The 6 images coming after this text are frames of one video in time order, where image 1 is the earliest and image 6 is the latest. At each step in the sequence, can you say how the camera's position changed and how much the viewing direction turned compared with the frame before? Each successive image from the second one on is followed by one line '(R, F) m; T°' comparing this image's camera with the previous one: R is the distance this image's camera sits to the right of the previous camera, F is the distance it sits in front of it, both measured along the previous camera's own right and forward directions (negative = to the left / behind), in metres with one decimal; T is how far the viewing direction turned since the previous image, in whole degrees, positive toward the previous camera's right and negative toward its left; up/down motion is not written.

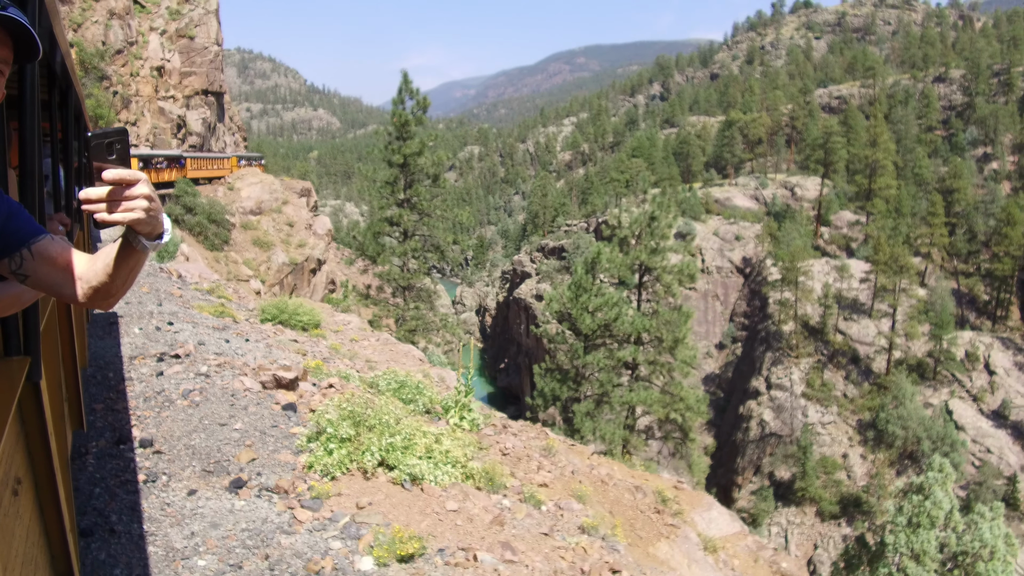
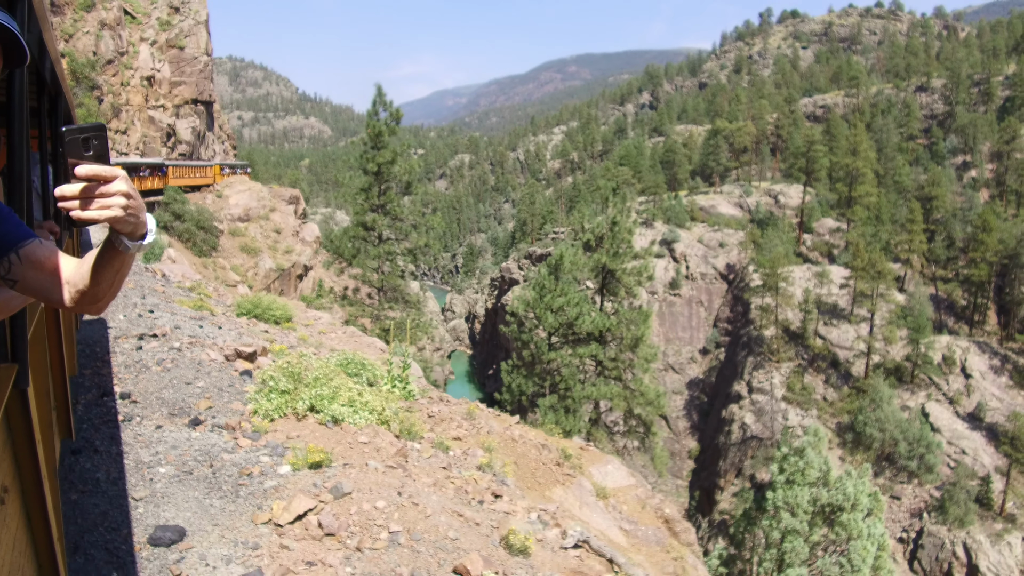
(+0.4, -0.6) m; +1°
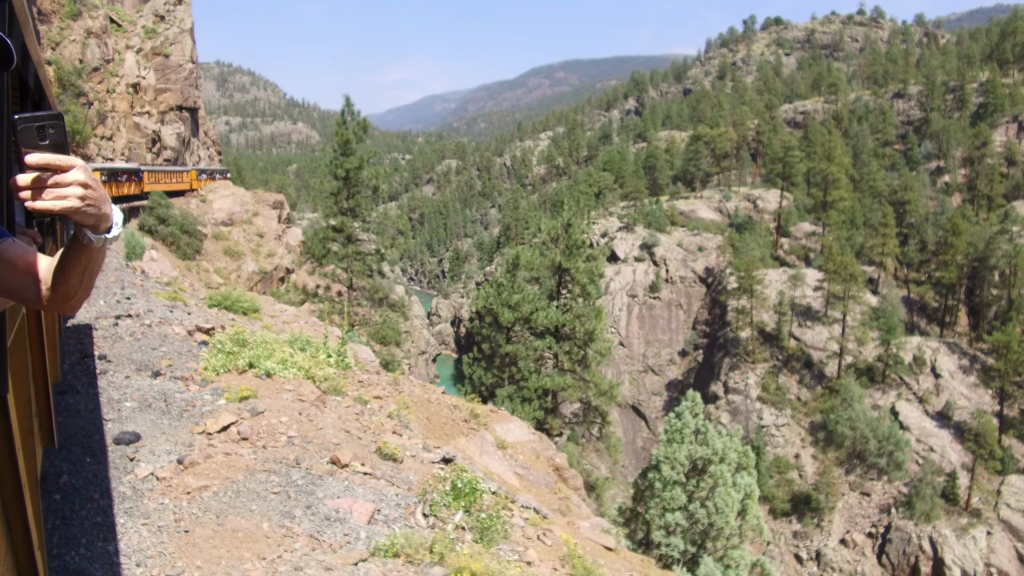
(+0.6, -0.8) m; +1°
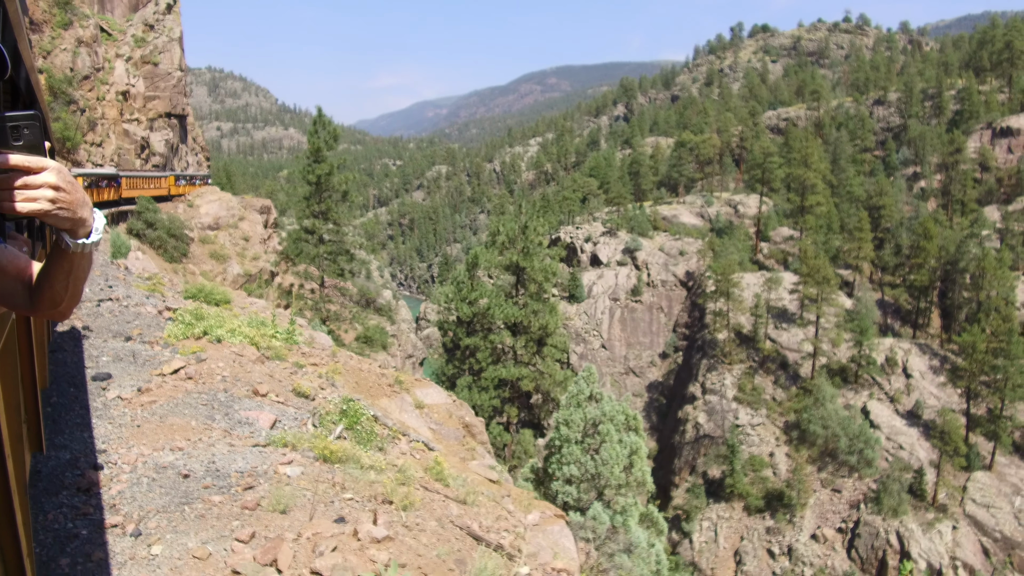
(+0.7, -1.0) m; +1°
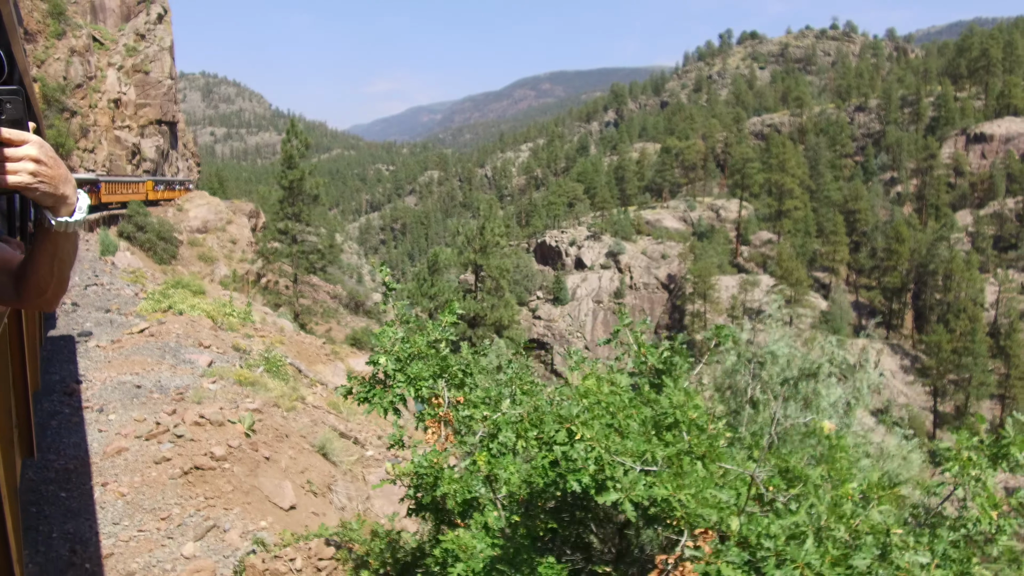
(+0.9, -1.2) m; 0°
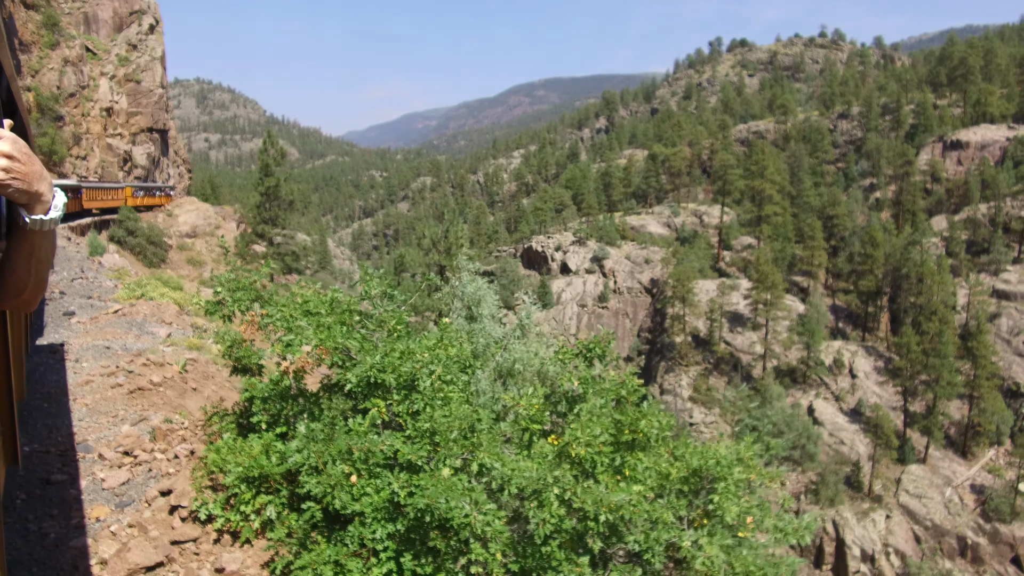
(+0.9, -1.1) m; 0°
